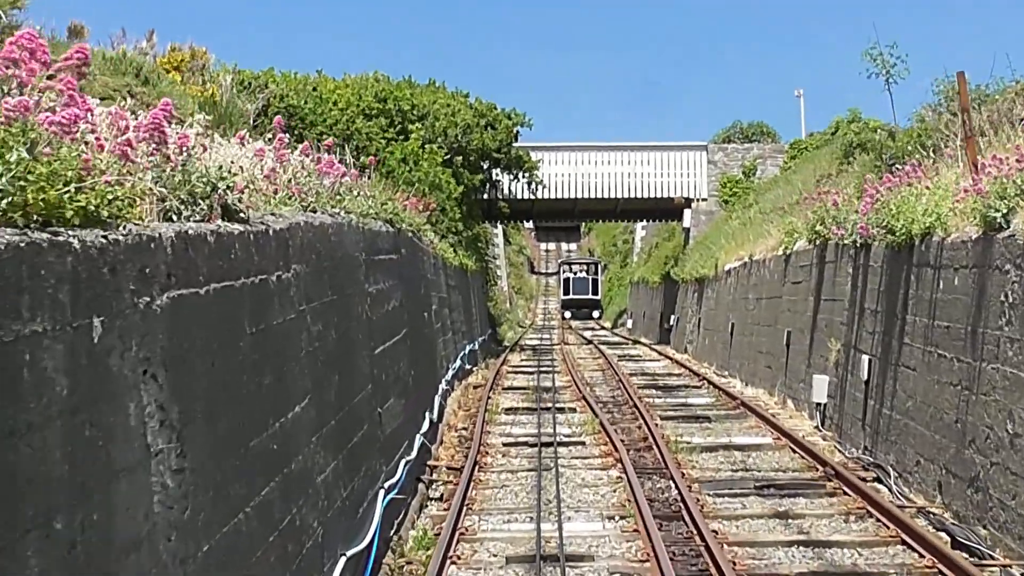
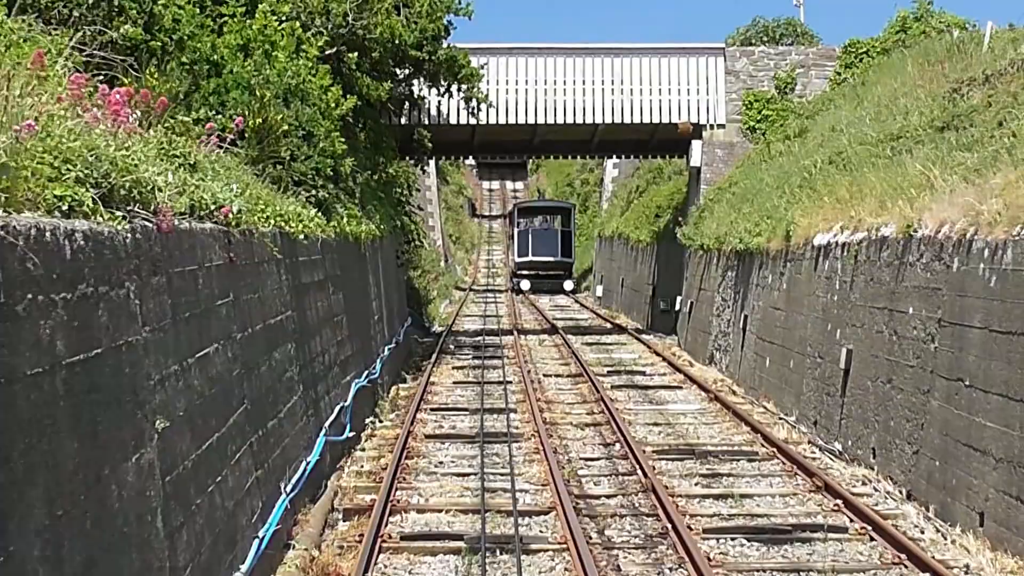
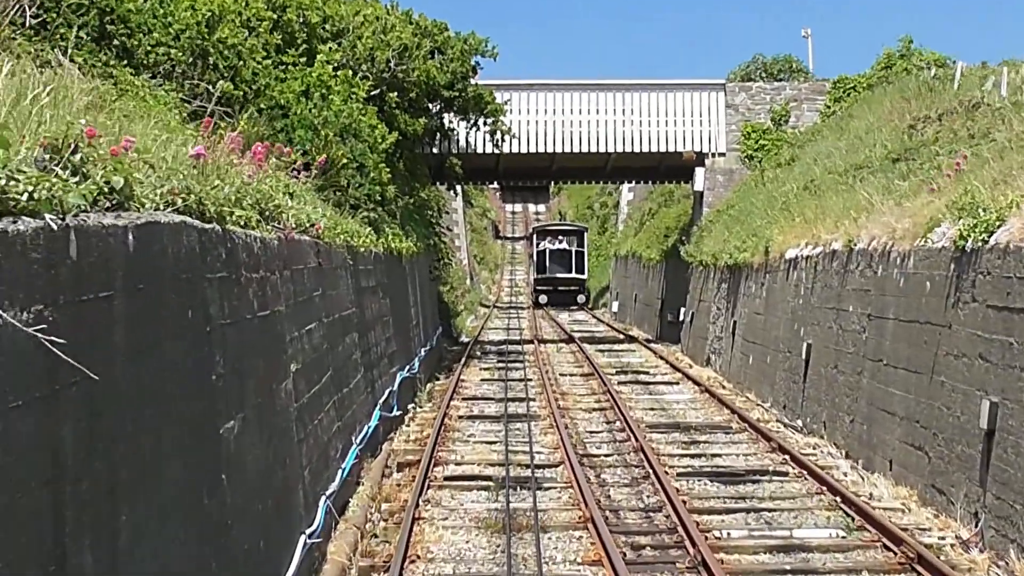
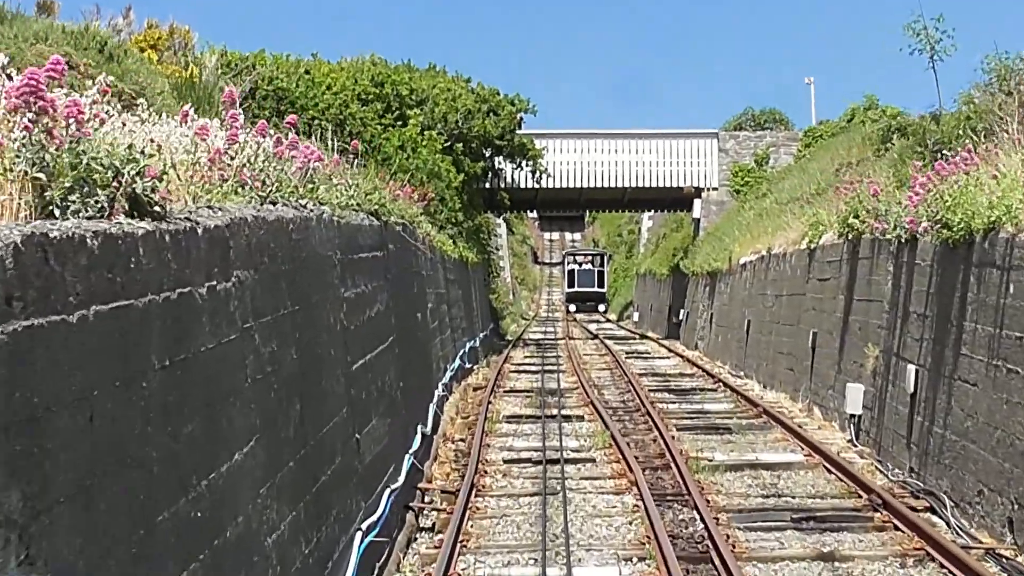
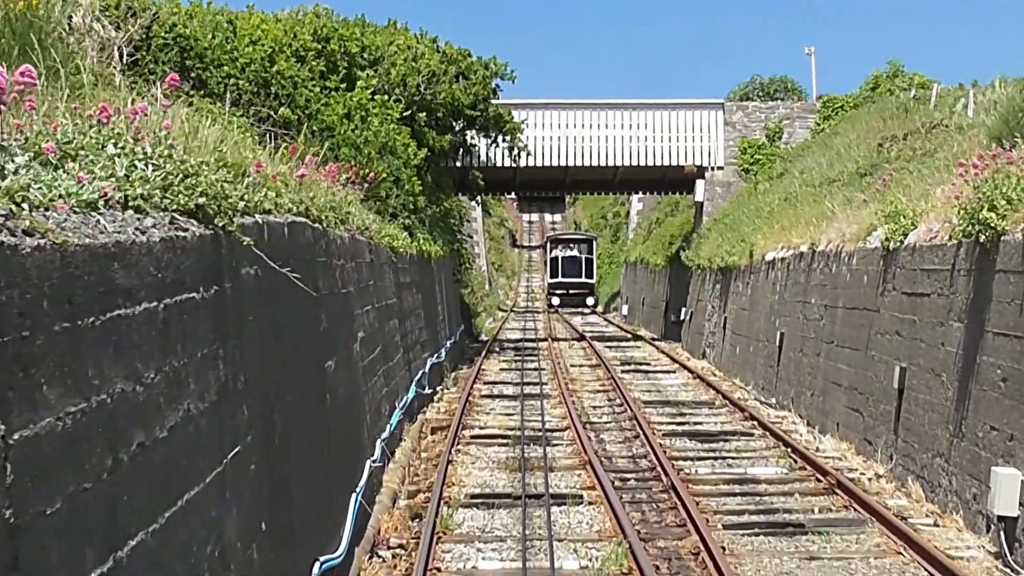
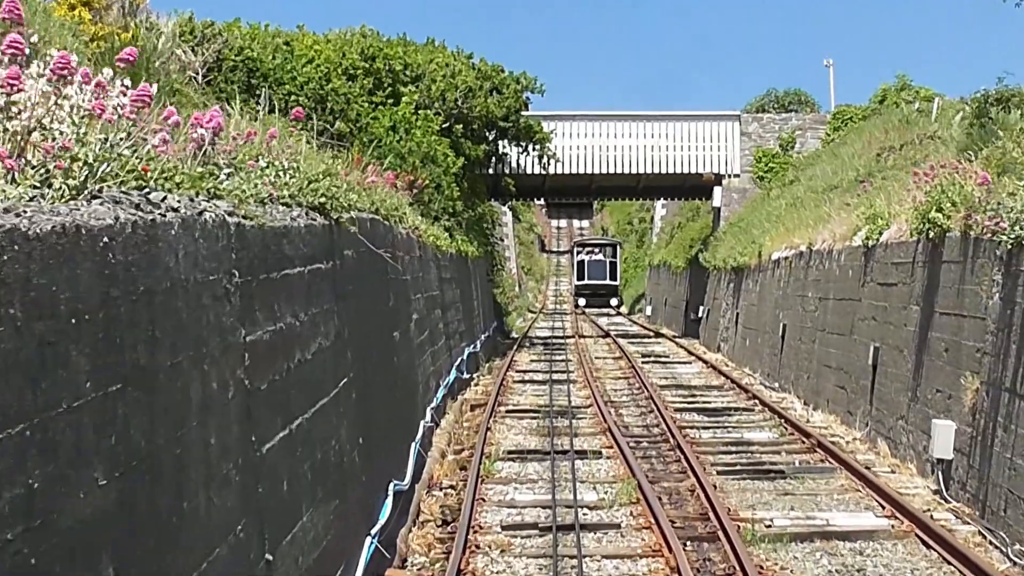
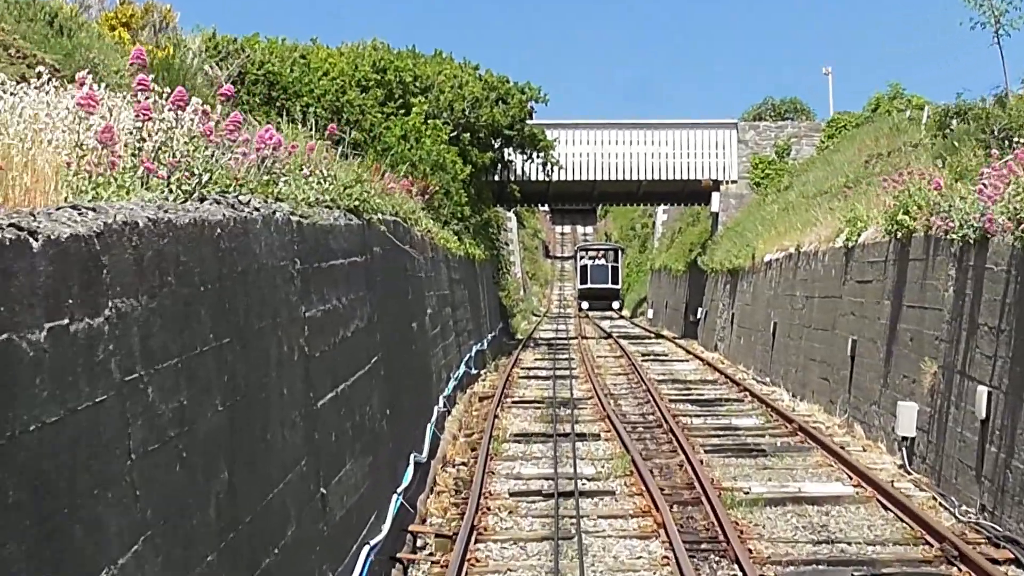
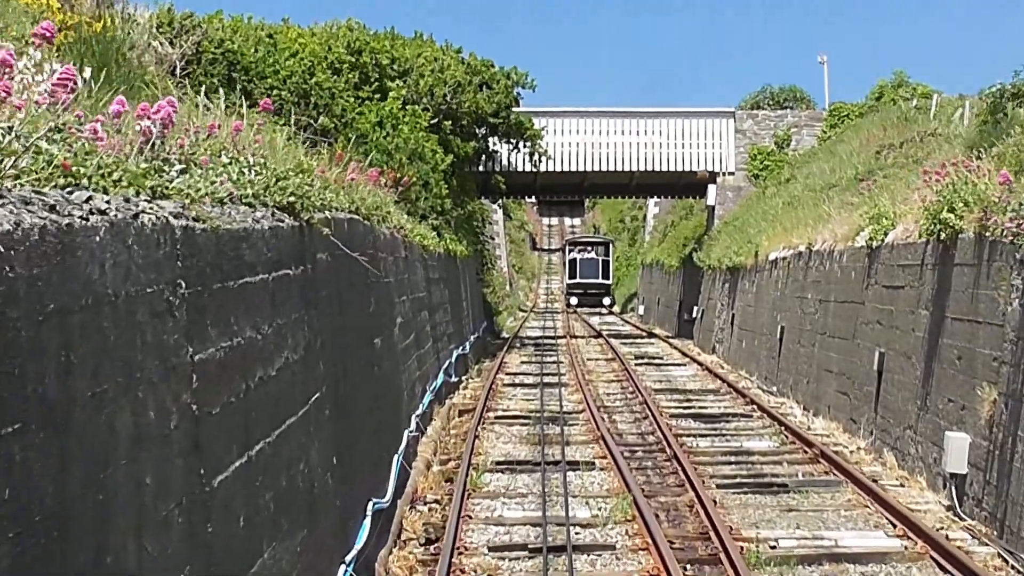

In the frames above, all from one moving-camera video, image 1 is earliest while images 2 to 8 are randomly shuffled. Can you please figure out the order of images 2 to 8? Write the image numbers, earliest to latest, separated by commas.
4, 7, 6, 8, 5, 3, 2
